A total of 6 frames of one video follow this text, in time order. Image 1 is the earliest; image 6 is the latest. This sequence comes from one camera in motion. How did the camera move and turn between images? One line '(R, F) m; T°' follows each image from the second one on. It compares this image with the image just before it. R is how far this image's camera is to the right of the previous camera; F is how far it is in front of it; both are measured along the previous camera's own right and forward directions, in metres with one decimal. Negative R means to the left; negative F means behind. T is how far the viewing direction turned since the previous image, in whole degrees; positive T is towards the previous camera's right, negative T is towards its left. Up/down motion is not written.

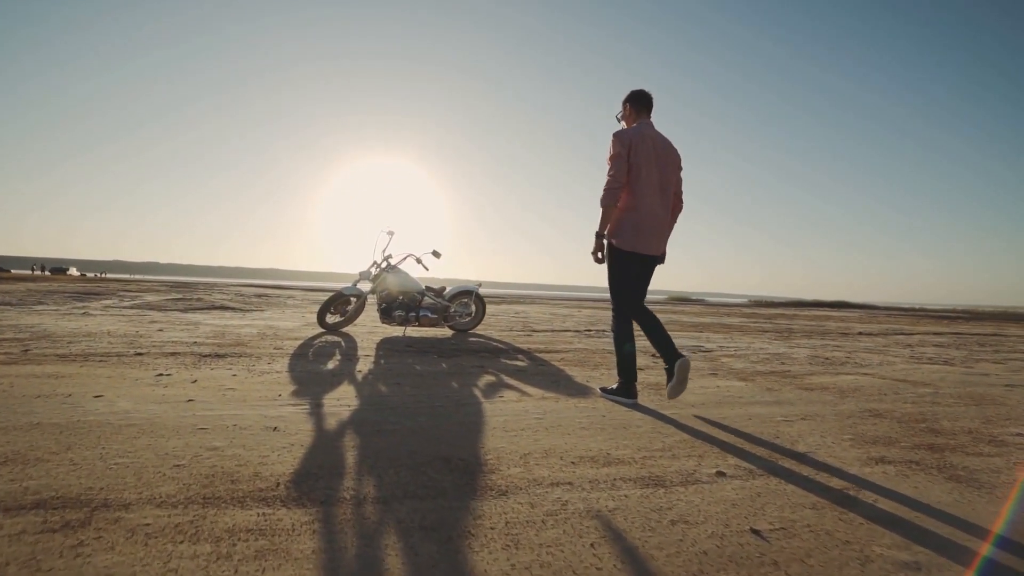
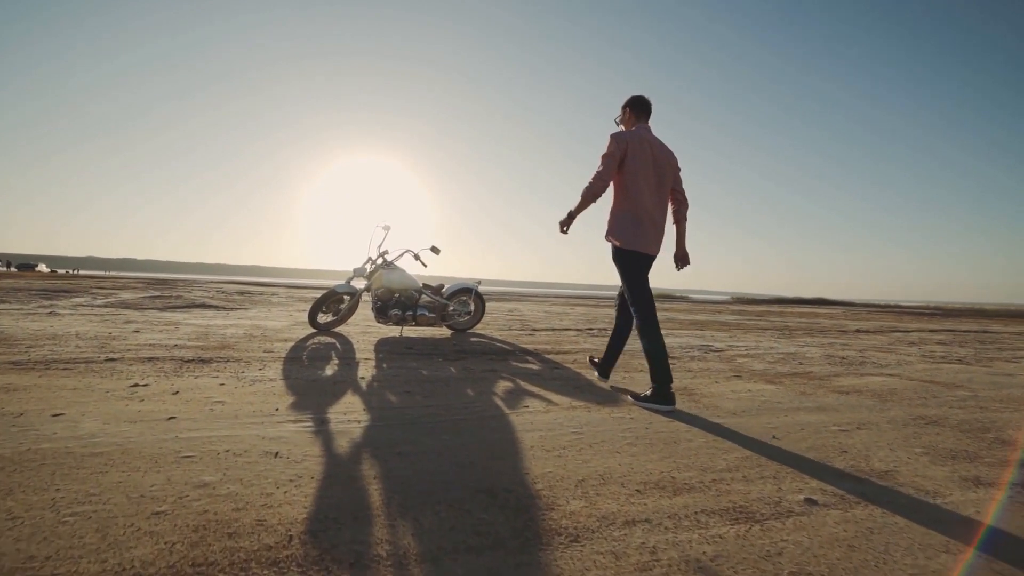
(-0.3, +0.5) m; +2°
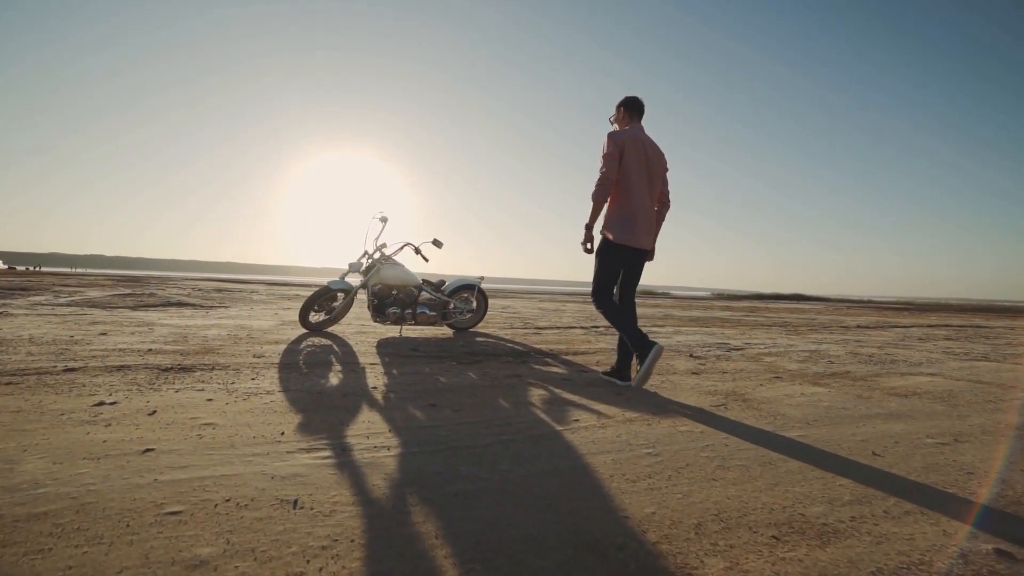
(-0.4, +0.6) m; +2°
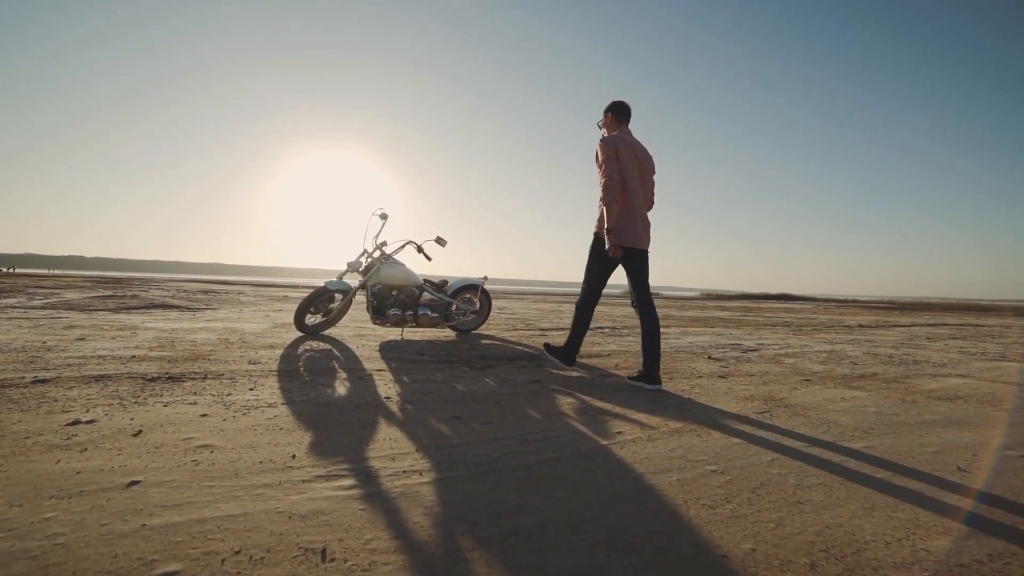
(-0.3, +0.4) m; +1°
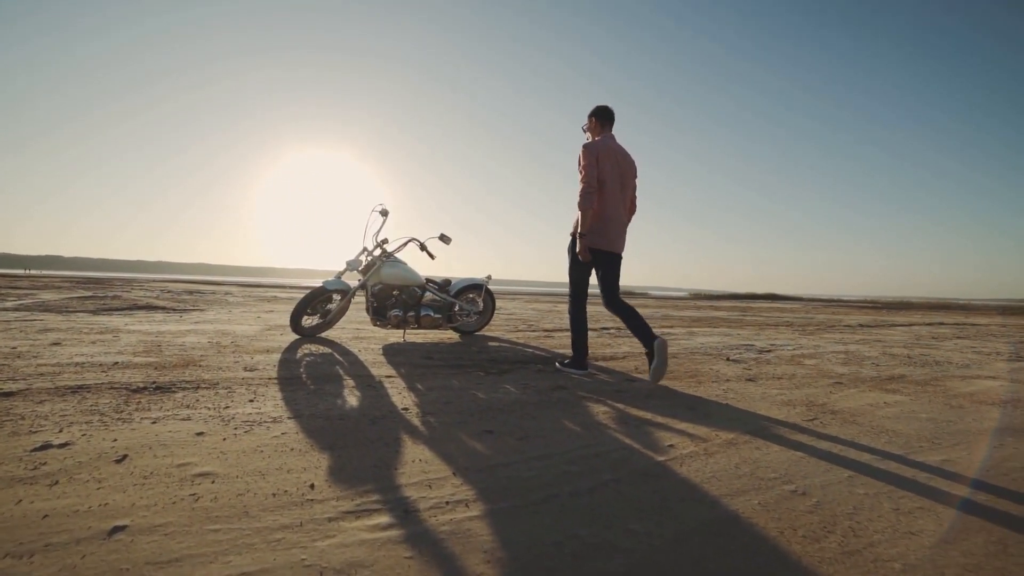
(-0.3, +0.3) m; +1°
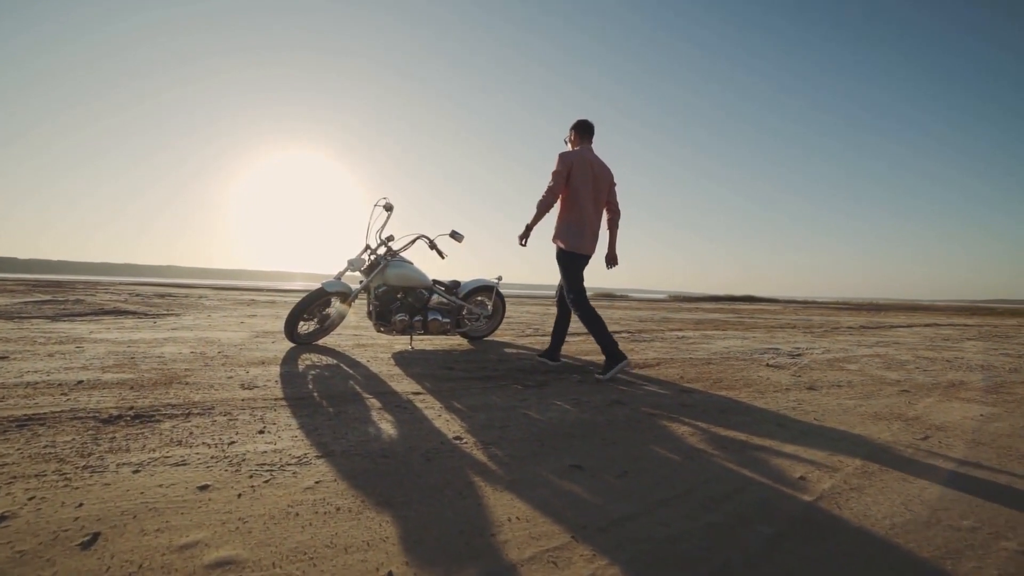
(-0.5, +0.6) m; +2°
